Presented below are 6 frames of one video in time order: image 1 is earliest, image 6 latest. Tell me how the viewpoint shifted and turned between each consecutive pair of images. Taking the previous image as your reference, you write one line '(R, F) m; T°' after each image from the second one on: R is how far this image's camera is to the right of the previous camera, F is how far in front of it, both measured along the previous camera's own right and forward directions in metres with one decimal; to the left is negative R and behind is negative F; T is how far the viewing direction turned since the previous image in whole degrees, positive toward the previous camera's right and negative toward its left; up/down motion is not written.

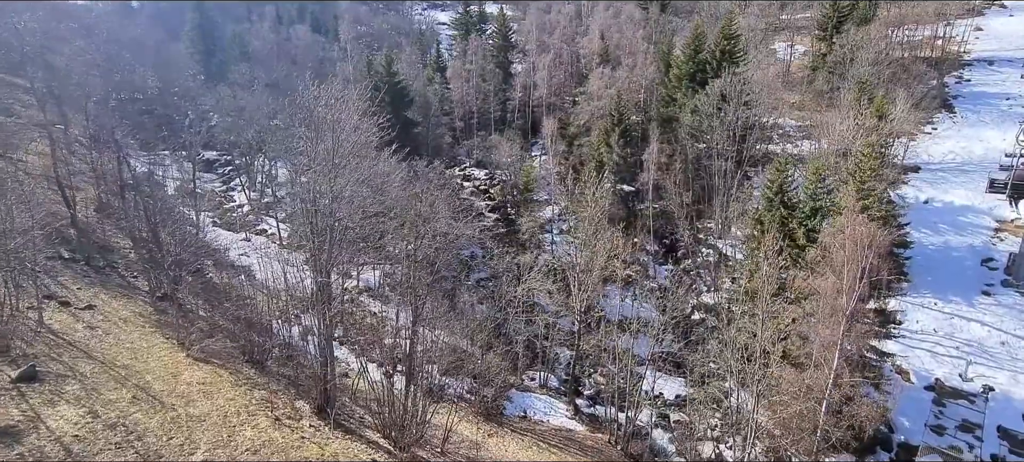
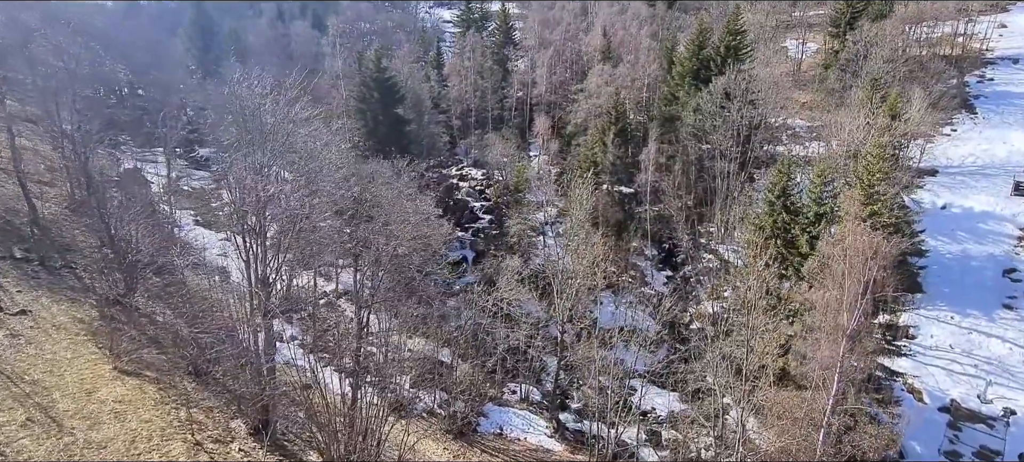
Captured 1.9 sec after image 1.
(+1.3, +1.4) m; -1°
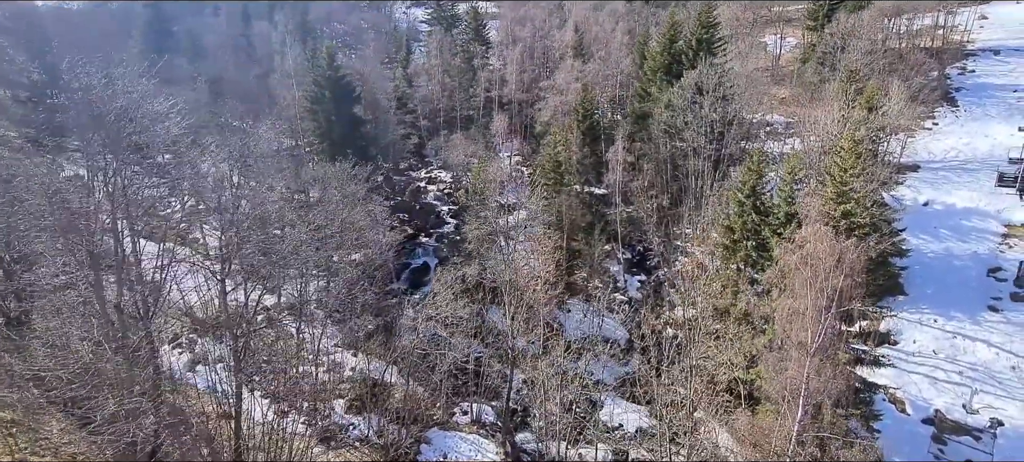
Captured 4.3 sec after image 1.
(+1.8, +1.7) m; +1°
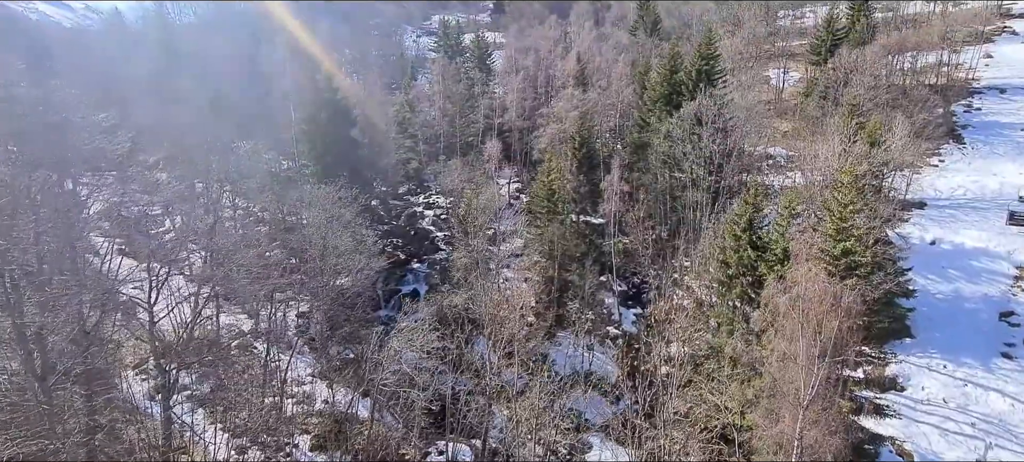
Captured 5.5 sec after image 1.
(+0.8, +0.7) m; -1°
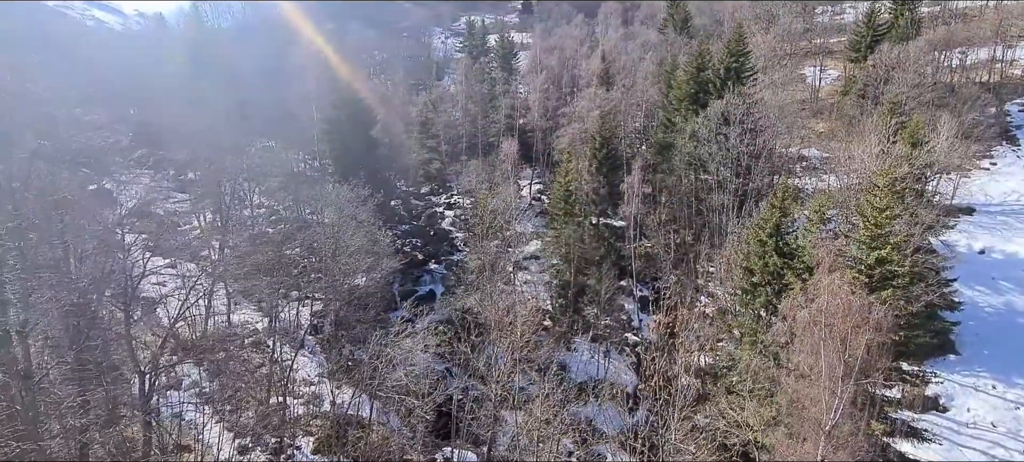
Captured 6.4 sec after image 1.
(+0.6, +0.6) m; -3°
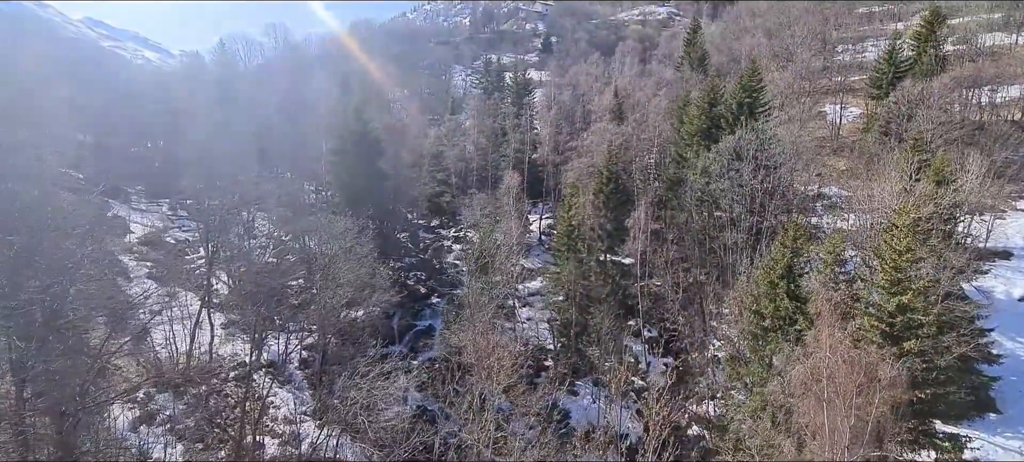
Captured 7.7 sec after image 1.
(+1.0, +0.8) m; -3°
